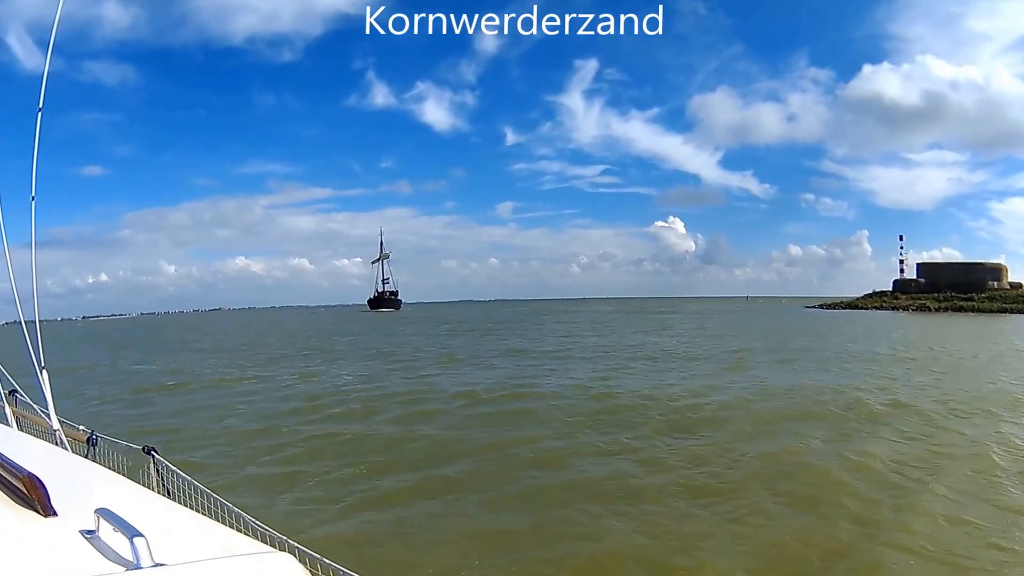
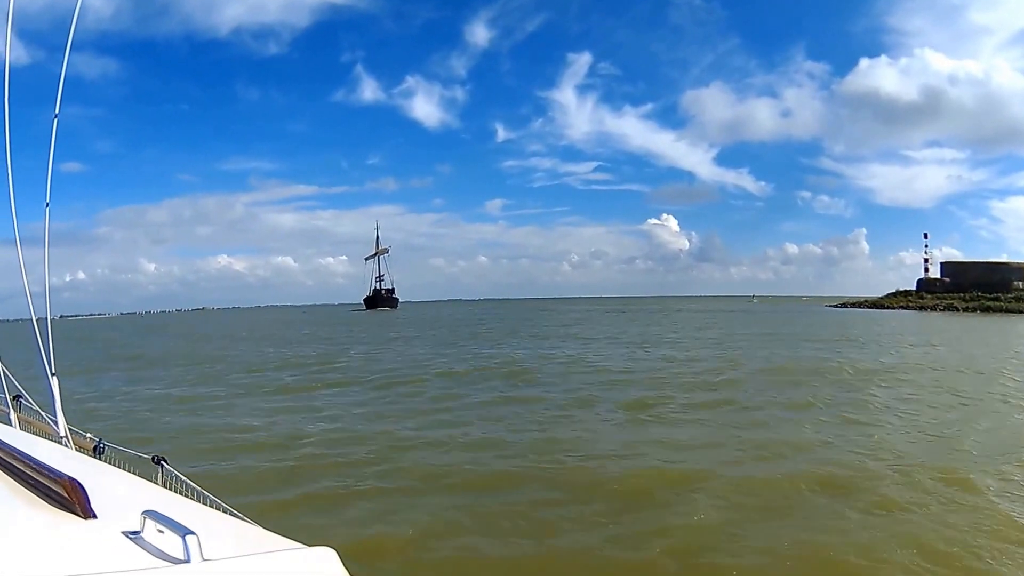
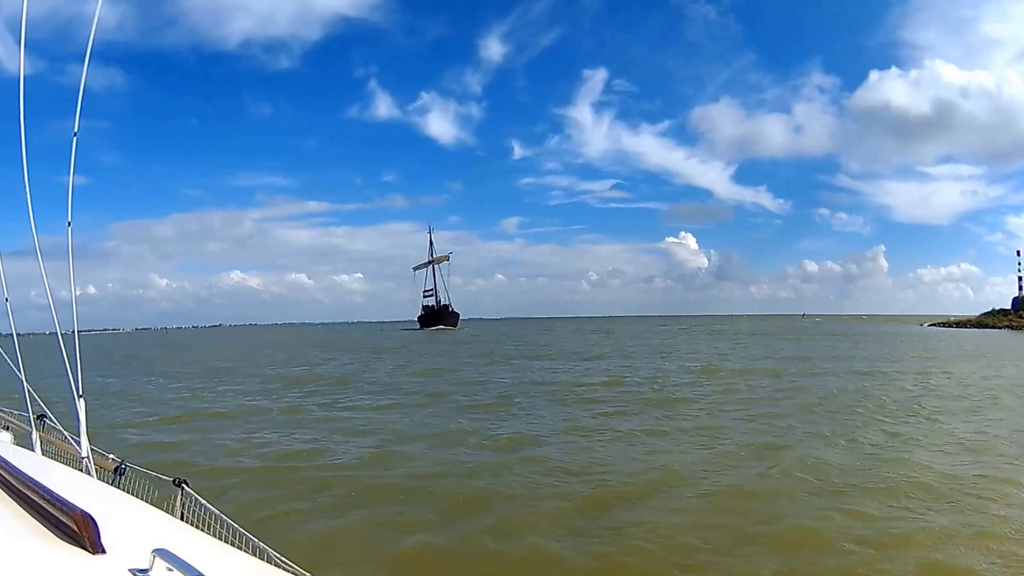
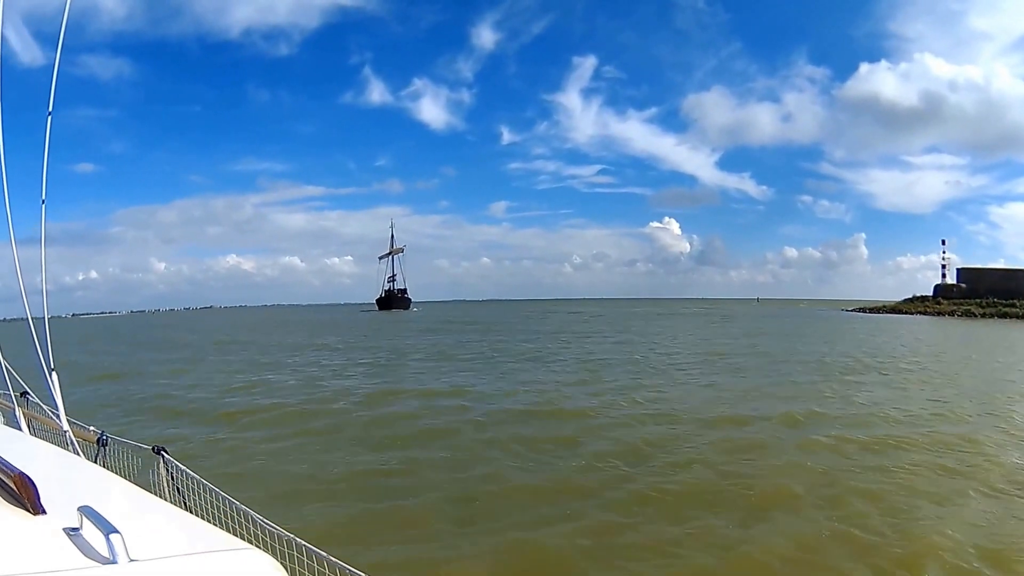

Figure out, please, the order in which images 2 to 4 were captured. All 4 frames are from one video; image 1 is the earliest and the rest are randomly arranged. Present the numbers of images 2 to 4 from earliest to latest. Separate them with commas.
2, 4, 3
